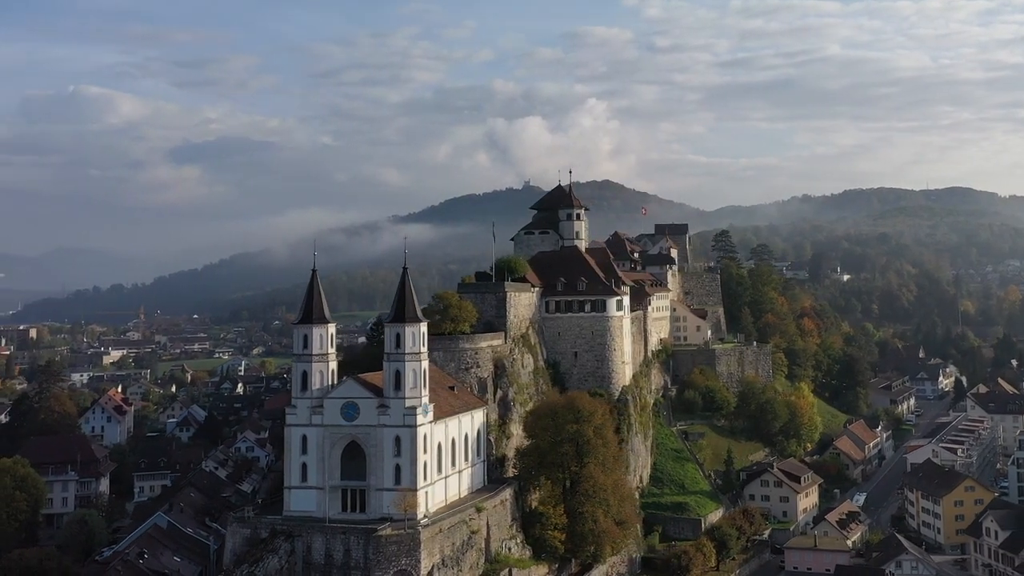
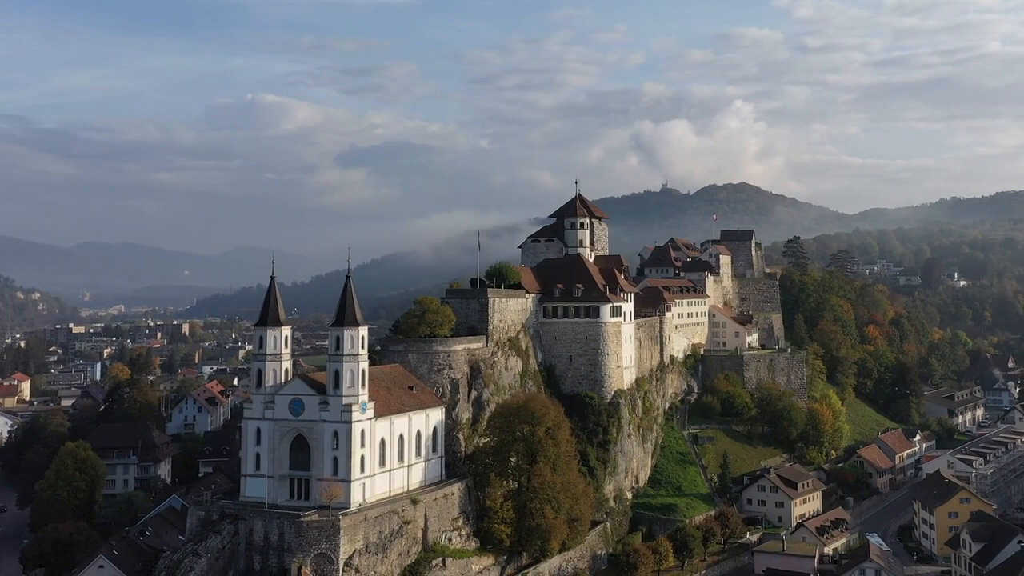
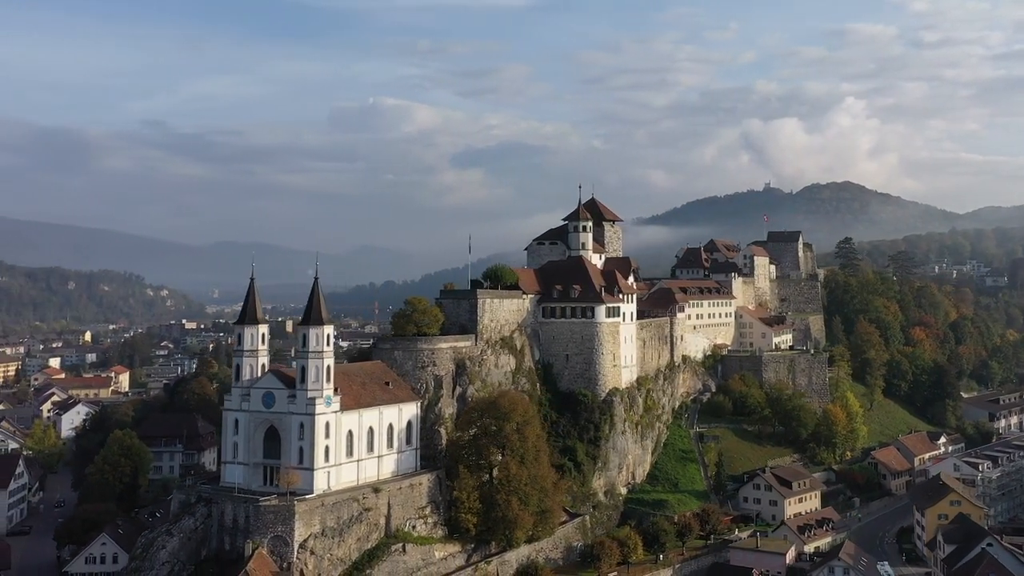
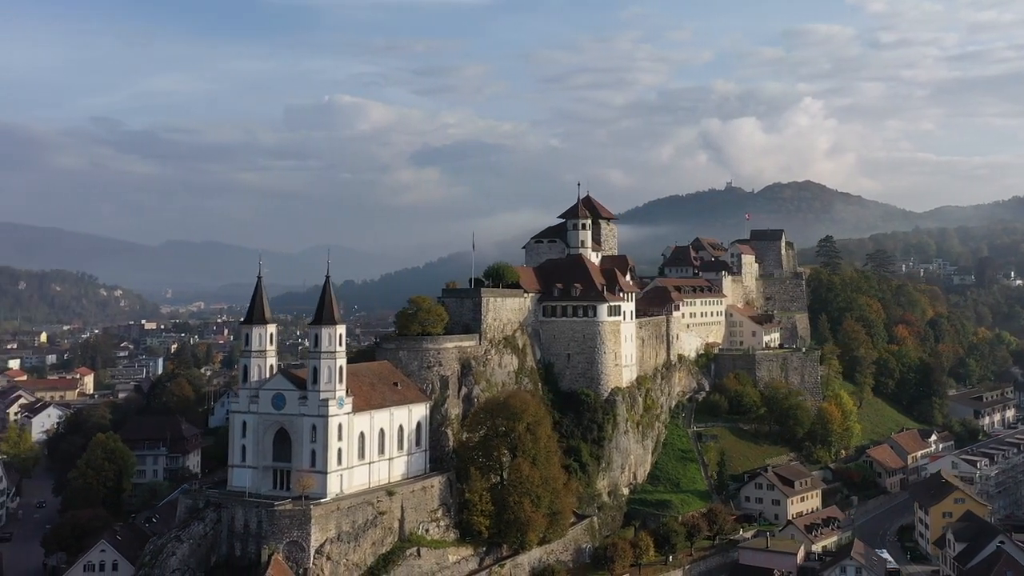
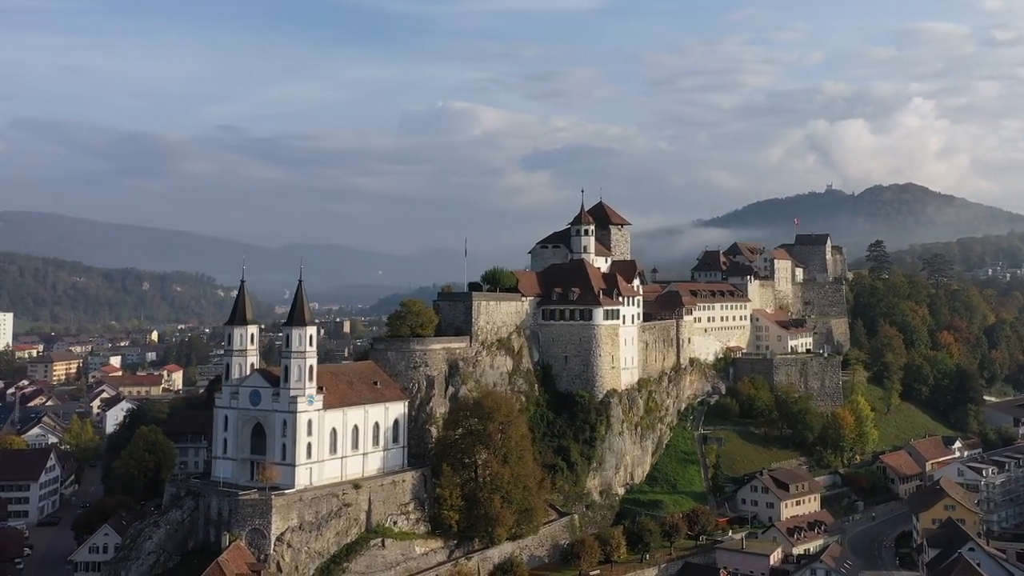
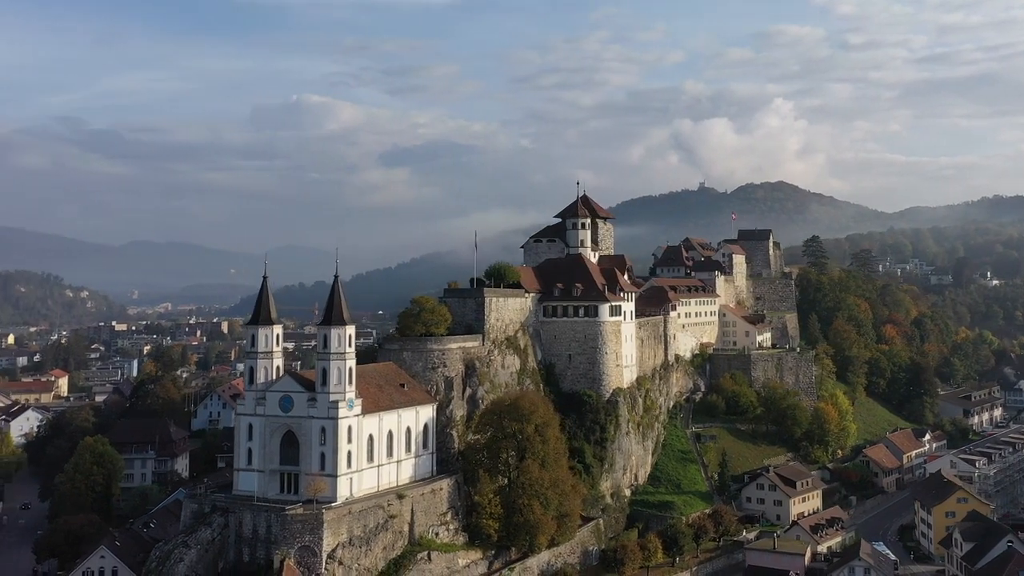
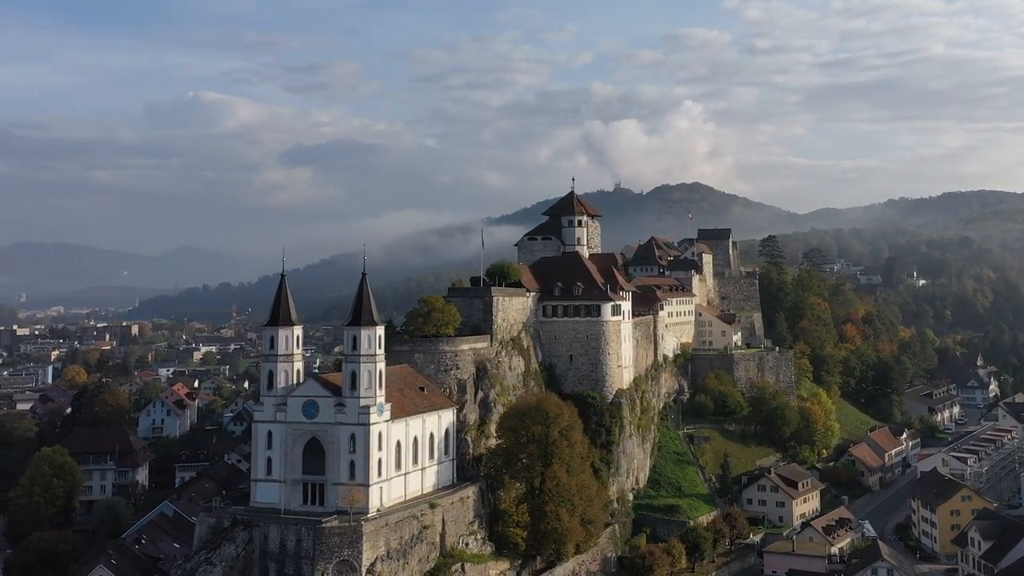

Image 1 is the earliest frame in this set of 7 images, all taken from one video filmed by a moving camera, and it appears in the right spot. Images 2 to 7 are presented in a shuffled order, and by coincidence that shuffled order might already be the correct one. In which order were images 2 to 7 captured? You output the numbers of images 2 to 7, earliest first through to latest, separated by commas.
7, 2, 6, 4, 3, 5
